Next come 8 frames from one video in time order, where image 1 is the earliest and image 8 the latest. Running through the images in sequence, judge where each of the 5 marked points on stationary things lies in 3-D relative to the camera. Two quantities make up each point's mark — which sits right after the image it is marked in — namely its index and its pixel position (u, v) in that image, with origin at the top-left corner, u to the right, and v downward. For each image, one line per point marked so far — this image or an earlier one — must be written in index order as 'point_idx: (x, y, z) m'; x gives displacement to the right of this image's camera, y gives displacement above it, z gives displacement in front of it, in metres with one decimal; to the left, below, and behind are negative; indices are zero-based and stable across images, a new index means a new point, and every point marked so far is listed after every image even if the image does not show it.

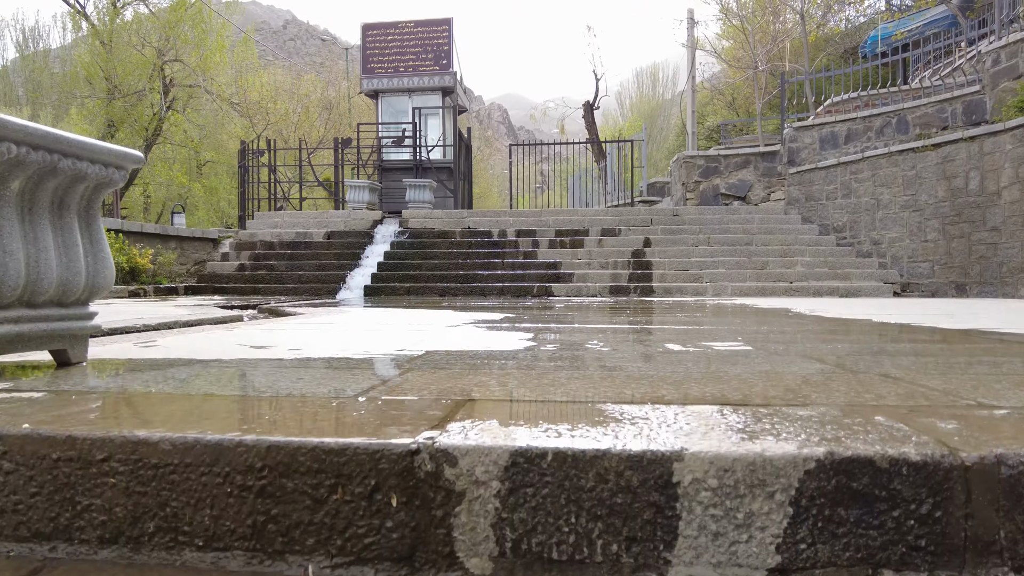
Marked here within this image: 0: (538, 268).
0: (+0.3, +0.2, +7.5) m
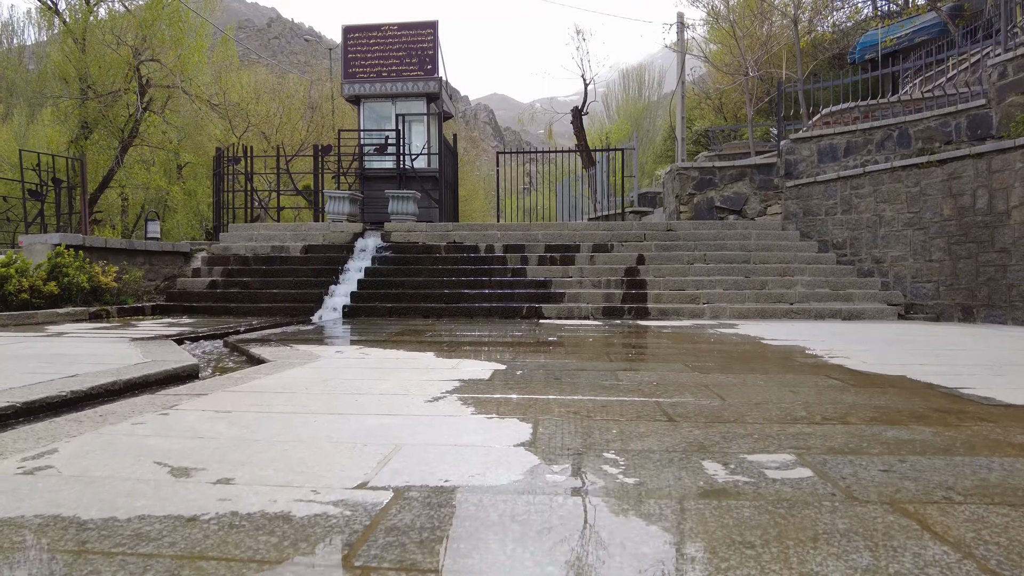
0: (+0.2, 0.0, +7.1) m
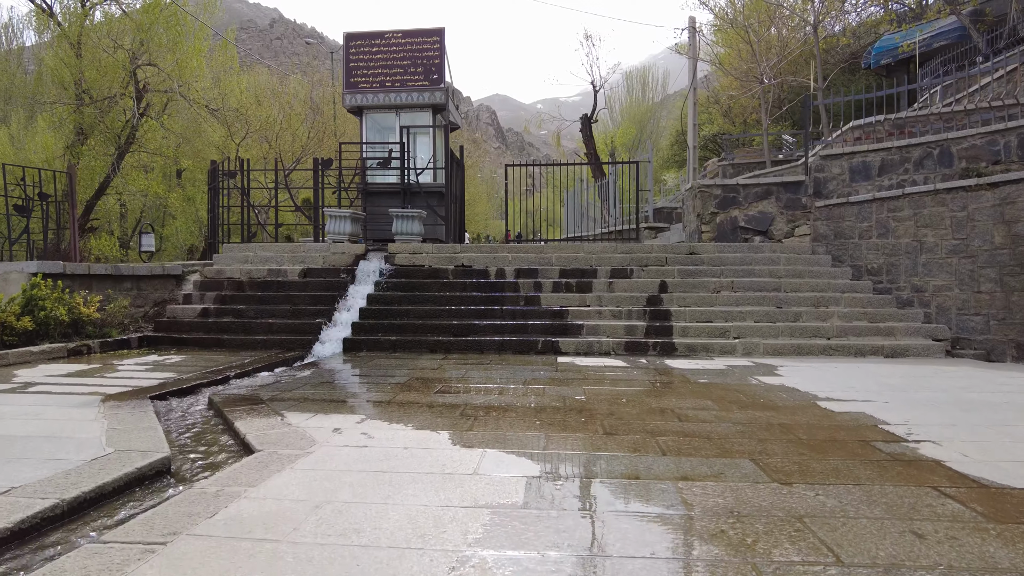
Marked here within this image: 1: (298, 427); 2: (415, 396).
0: (+0.3, -0.3, +6.6) m
1: (-1.0, -0.6, +3.0) m
2: (-0.5, -0.6, +3.8) m
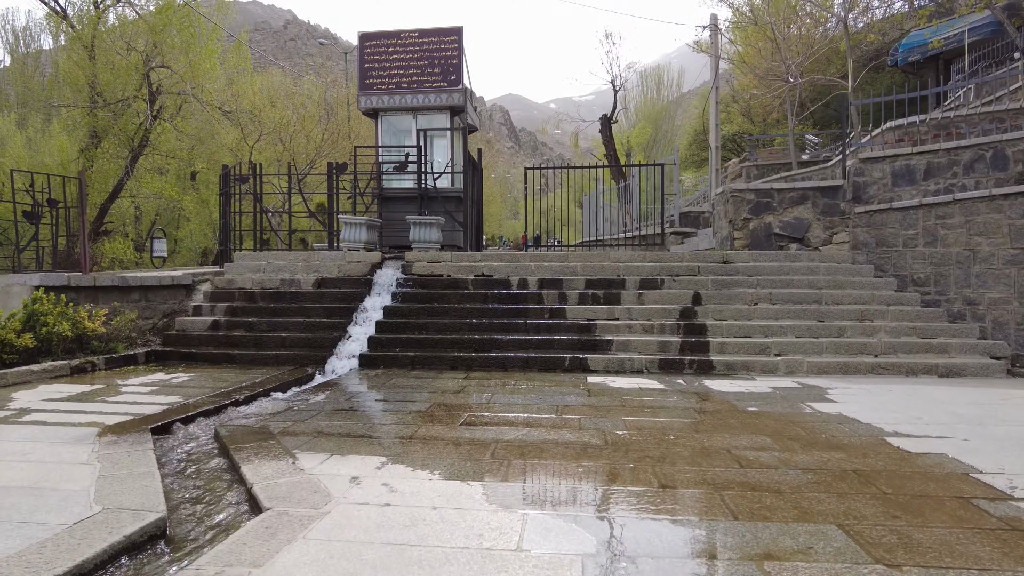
0: (+0.5, -0.4, +6.2) m
1: (-0.8, -0.7, +2.7) m
2: (-0.4, -0.7, +3.5) m
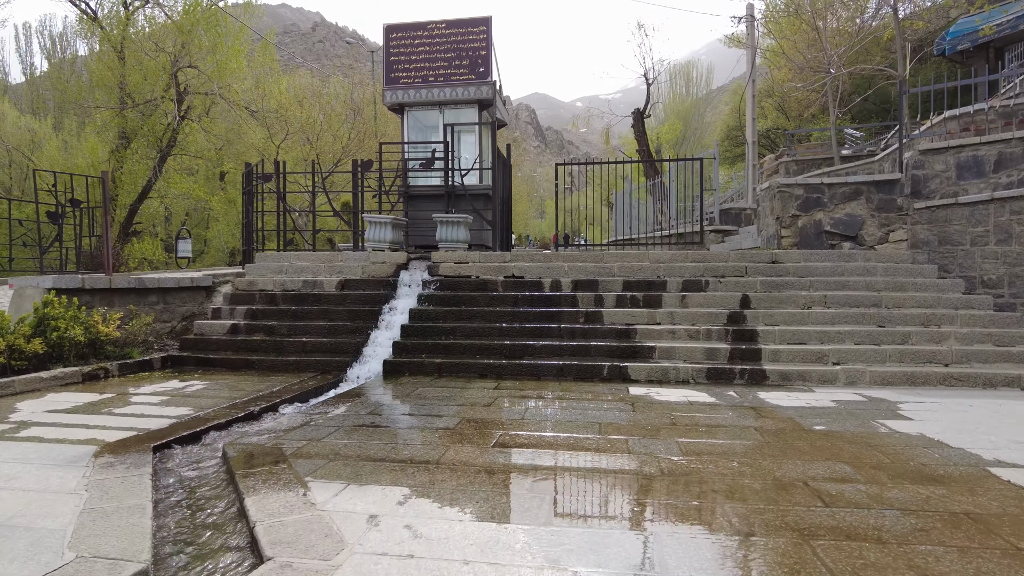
0: (+0.8, -0.4, +5.8) m
1: (-0.7, -0.8, +2.3) m
2: (-0.2, -0.8, +3.1) m
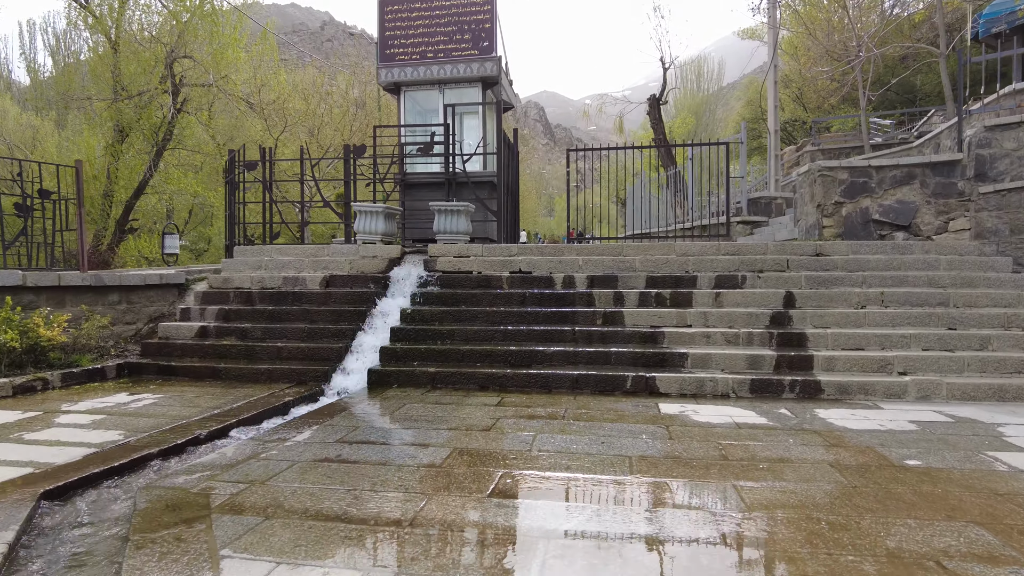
0: (+0.9, -0.4, +5.0) m
1: (-0.7, -0.8, +1.5) m
2: (-0.2, -0.7, +2.3) m
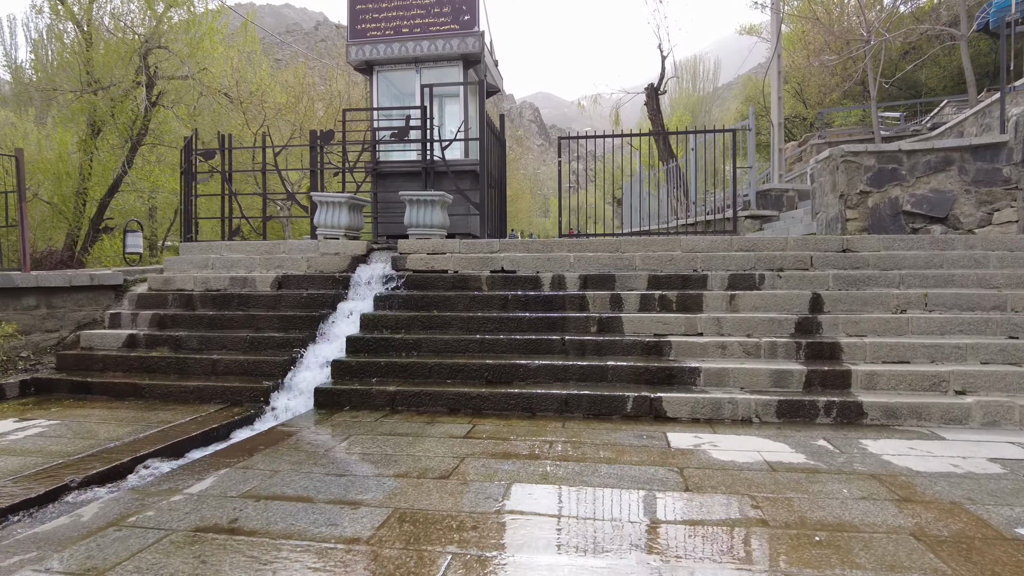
0: (+0.7, -0.4, +4.2) m
1: (-0.8, -0.8, +0.7) m
2: (-0.3, -0.7, +1.5) m
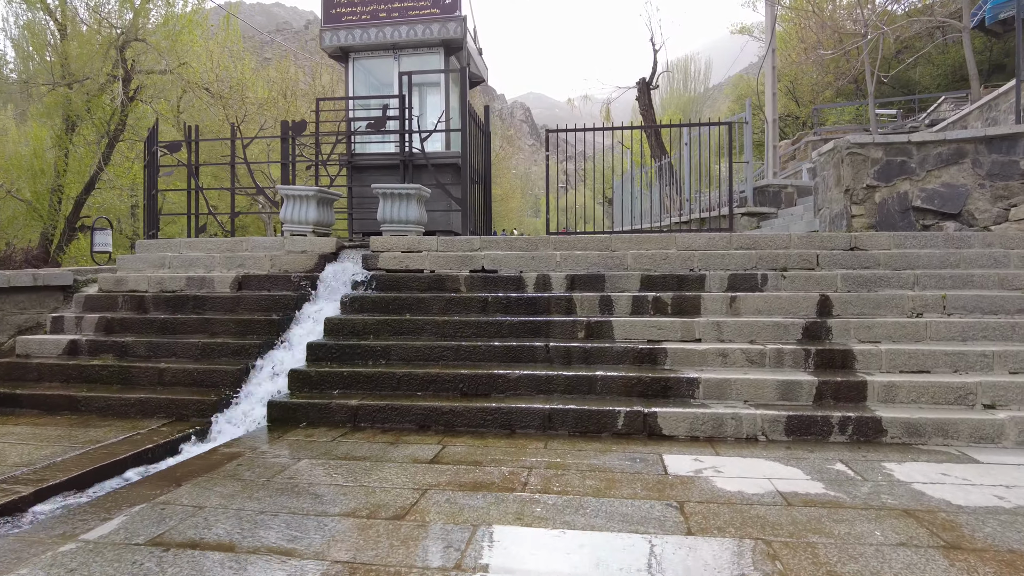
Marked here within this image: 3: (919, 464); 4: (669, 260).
0: (+0.6, -0.4, +3.8) m
1: (-0.8, -0.8, +0.3) m
2: (-0.4, -0.7, +1.0) m
3: (+1.7, -0.7, +2.8) m
4: (+1.1, +0.2, +4.7) m
